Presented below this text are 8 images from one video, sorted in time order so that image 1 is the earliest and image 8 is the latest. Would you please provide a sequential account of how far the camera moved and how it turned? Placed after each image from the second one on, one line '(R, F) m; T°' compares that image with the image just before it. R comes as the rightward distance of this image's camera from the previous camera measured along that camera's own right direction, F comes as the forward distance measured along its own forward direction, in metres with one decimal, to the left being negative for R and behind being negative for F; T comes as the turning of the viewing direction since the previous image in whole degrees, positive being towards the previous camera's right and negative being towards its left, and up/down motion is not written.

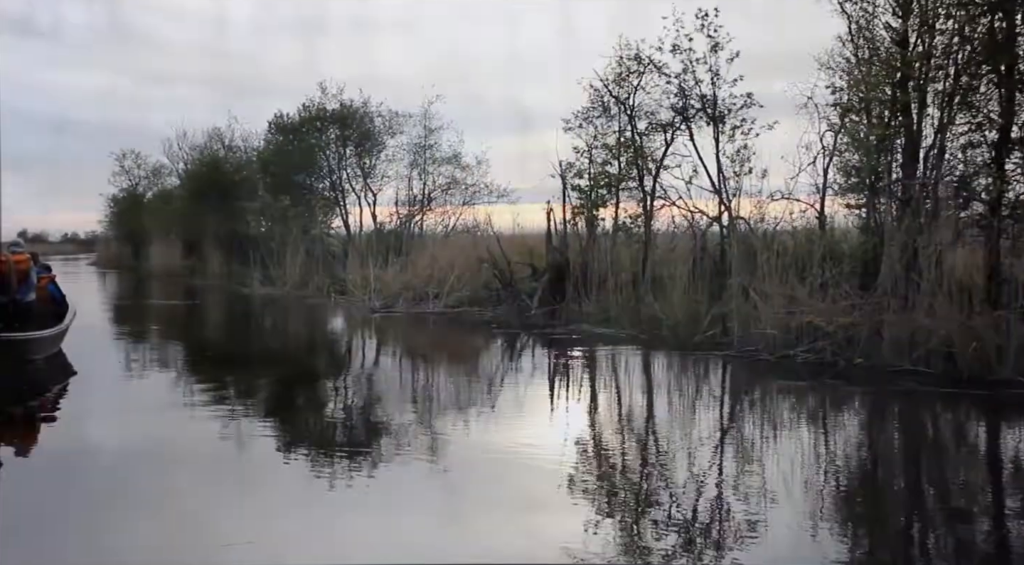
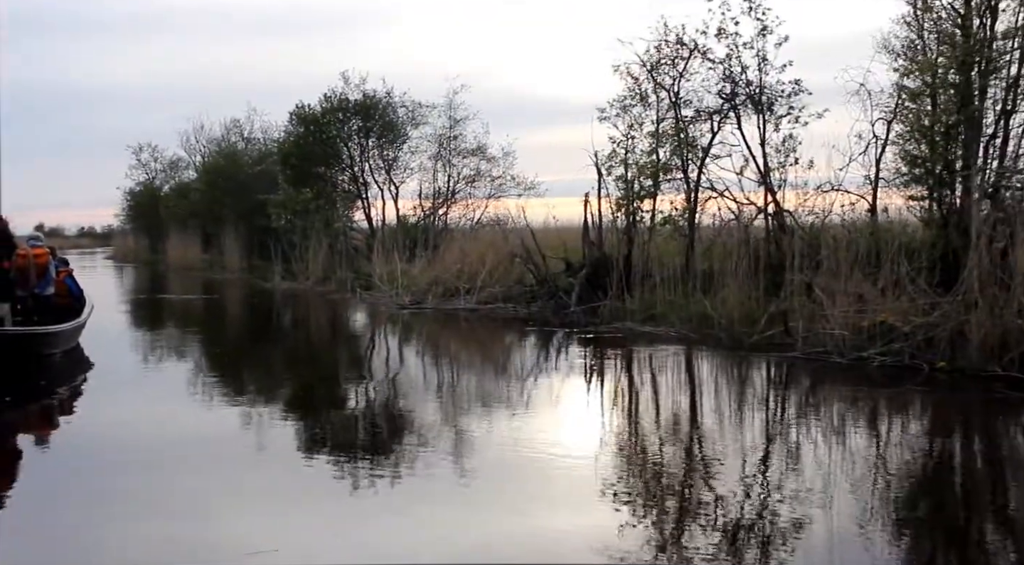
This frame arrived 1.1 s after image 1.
(-0.2, +0.5) m; -1°
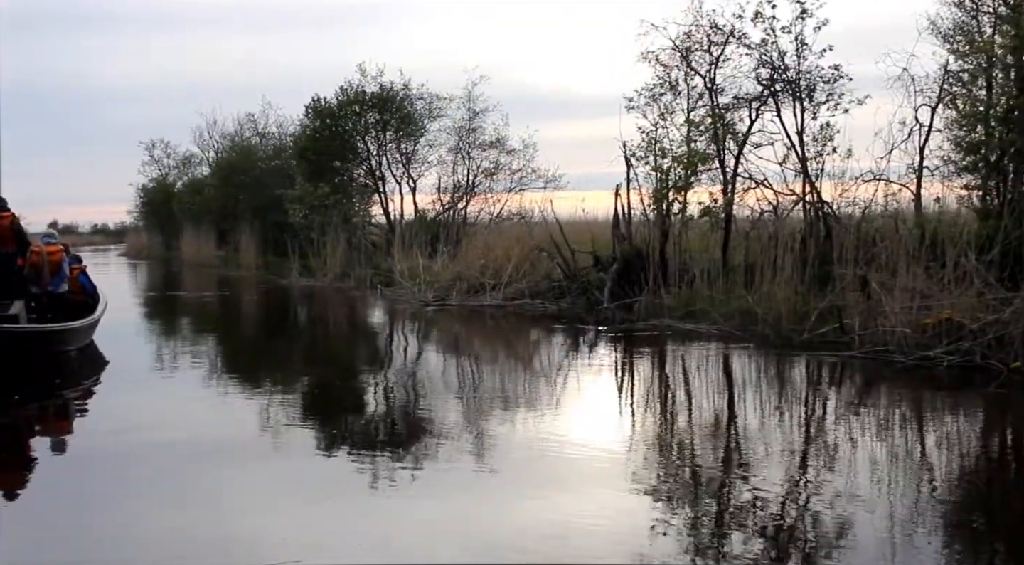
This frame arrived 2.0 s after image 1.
(-0.2, +0.4) m; -1°
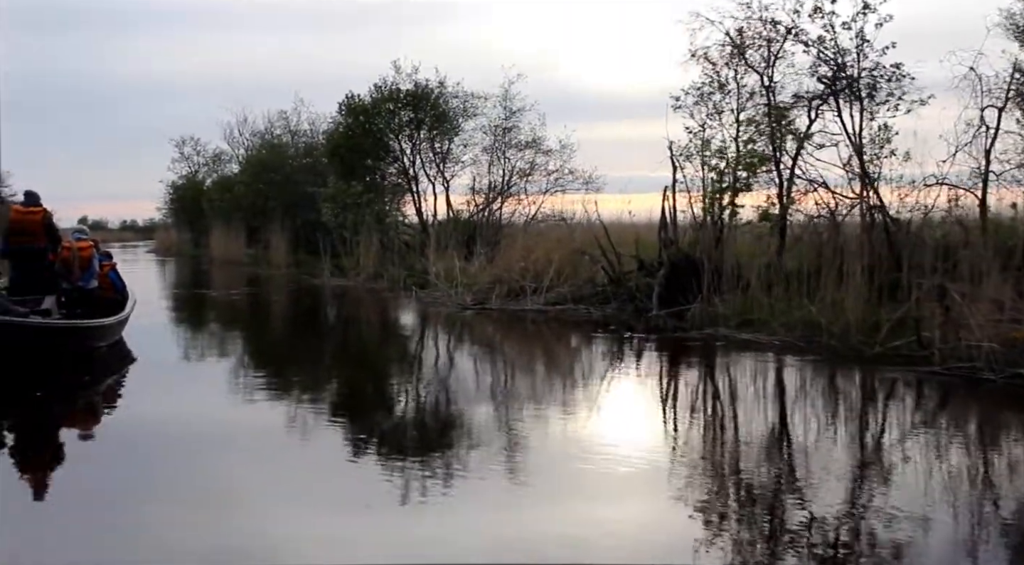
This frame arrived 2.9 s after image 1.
(-0.2, +0.4) m; -1°
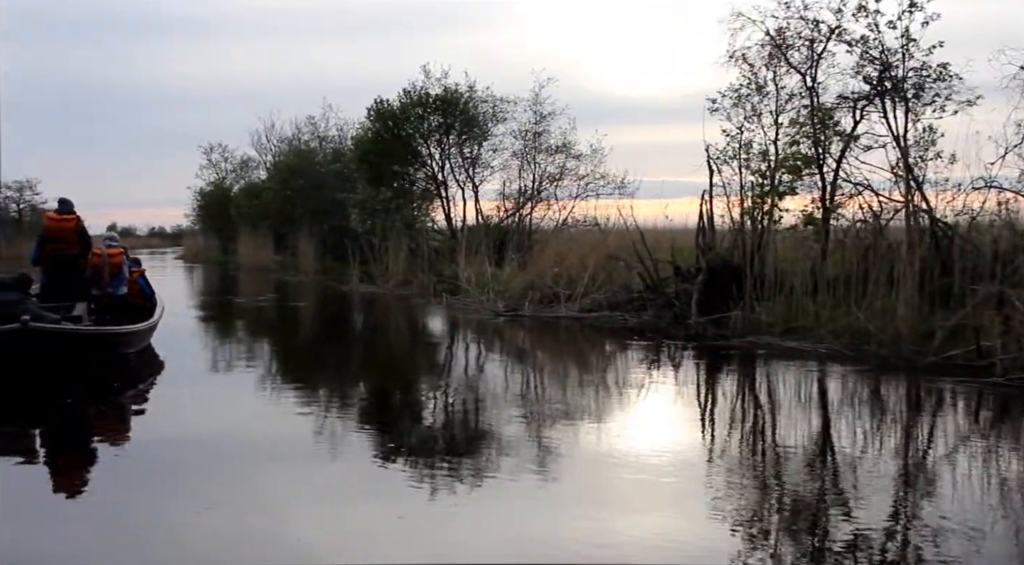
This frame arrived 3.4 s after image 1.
(-0.1, +0.2) m; -1°
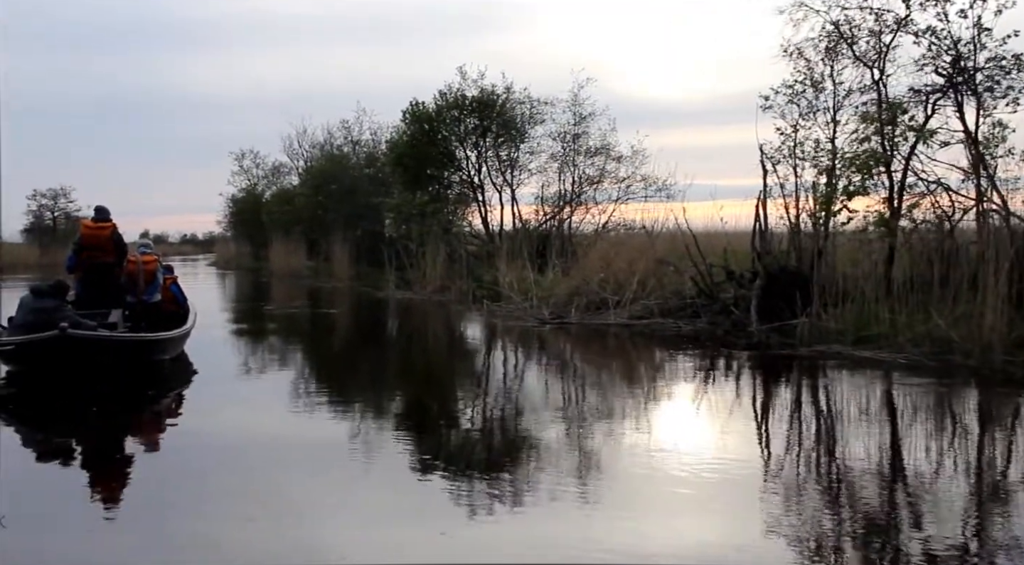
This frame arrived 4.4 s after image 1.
(-0.2, +0.5) m; -2°
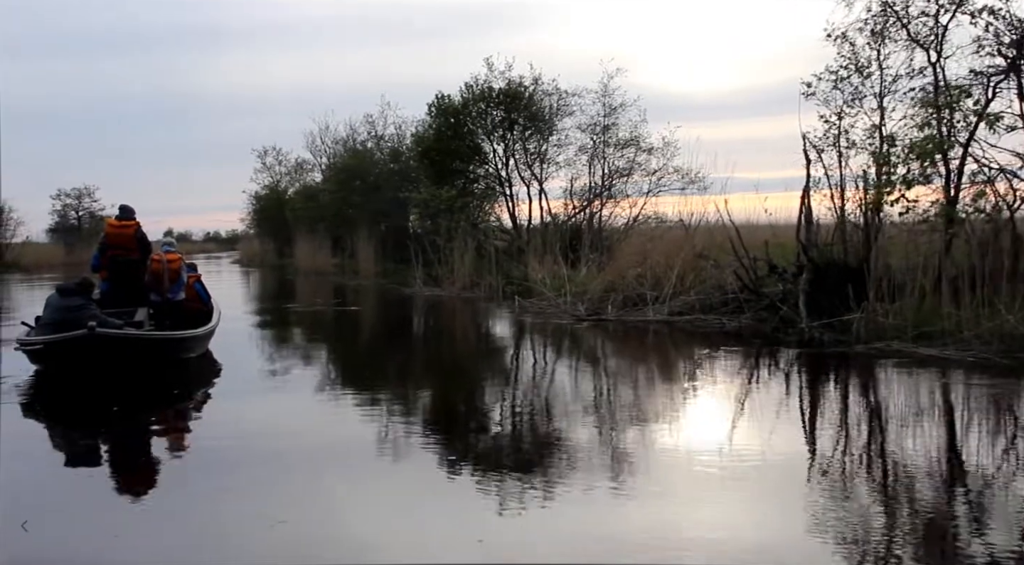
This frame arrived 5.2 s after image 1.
(-0.1, +0.4) m; -1°
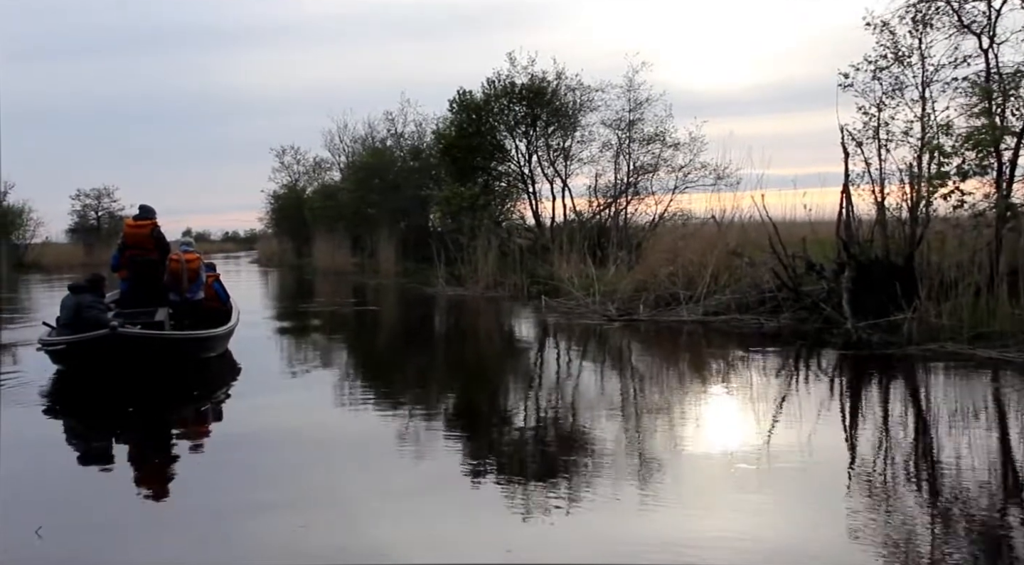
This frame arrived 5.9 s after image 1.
(-0.1, +0.3) m; -1°
